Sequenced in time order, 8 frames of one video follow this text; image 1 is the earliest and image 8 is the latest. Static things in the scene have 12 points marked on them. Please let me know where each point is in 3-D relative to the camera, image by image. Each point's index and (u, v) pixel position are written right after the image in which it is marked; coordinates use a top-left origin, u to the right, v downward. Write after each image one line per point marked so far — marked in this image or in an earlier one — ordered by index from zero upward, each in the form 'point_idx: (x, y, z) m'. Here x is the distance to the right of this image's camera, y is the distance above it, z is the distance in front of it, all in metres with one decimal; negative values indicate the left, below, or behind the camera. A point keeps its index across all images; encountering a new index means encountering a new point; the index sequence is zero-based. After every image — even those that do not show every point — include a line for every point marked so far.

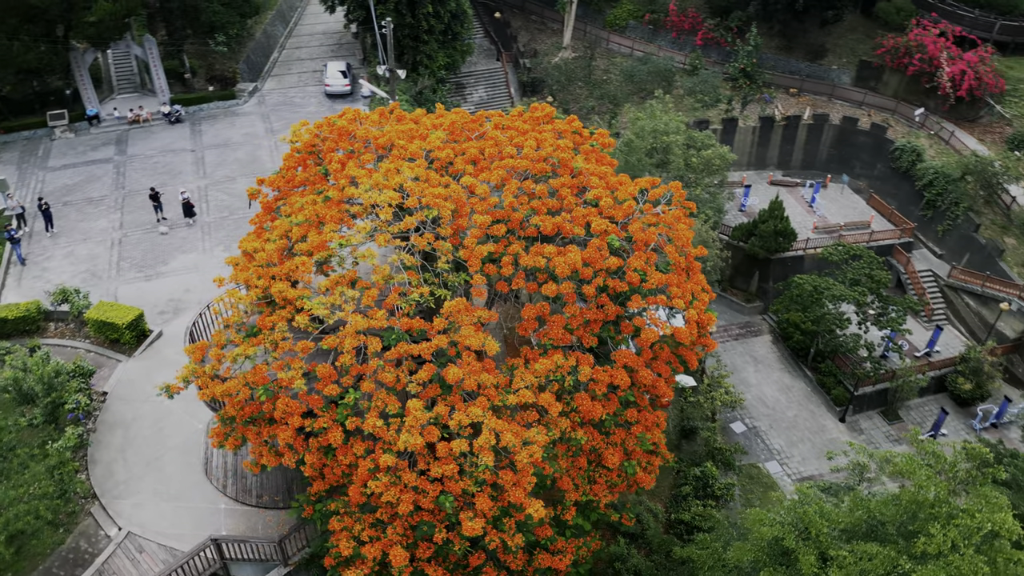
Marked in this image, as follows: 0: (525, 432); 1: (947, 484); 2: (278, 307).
0: (+0.2, -1.9, +9.6) m
1: (+5.4, -2.4, +9.1) m
2: (-3.3, -0.3, +10.5) m
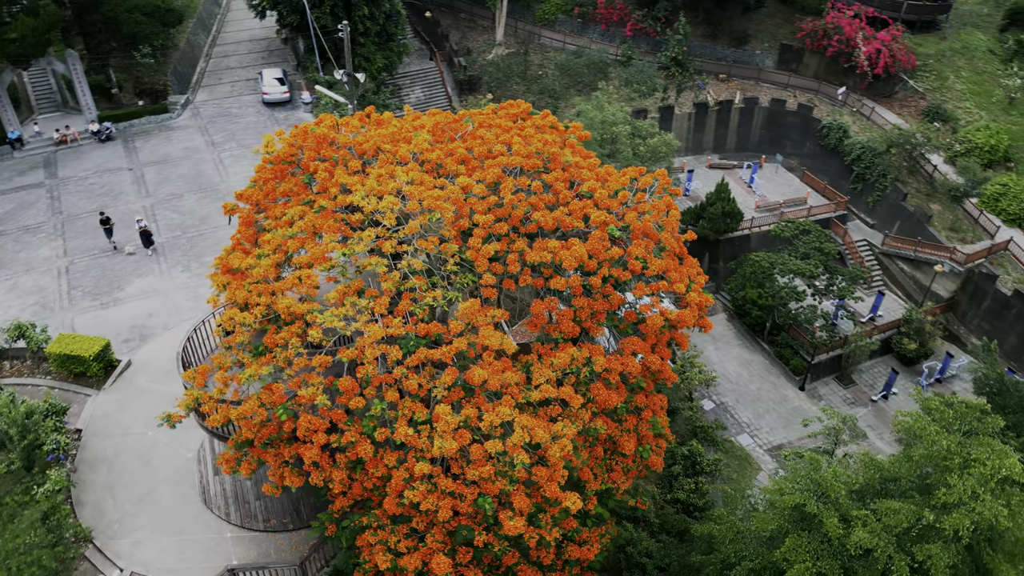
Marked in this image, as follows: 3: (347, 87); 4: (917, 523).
0: (+0.5, -1.8, +9.6) m
1: (+5.8, -1.9, +9.7) m
2: (-3.2, -0.5, +10.2) m
3: (-4.1, +5.1, +18.6) m
4: (+5.0, -2.9, +9.1) m
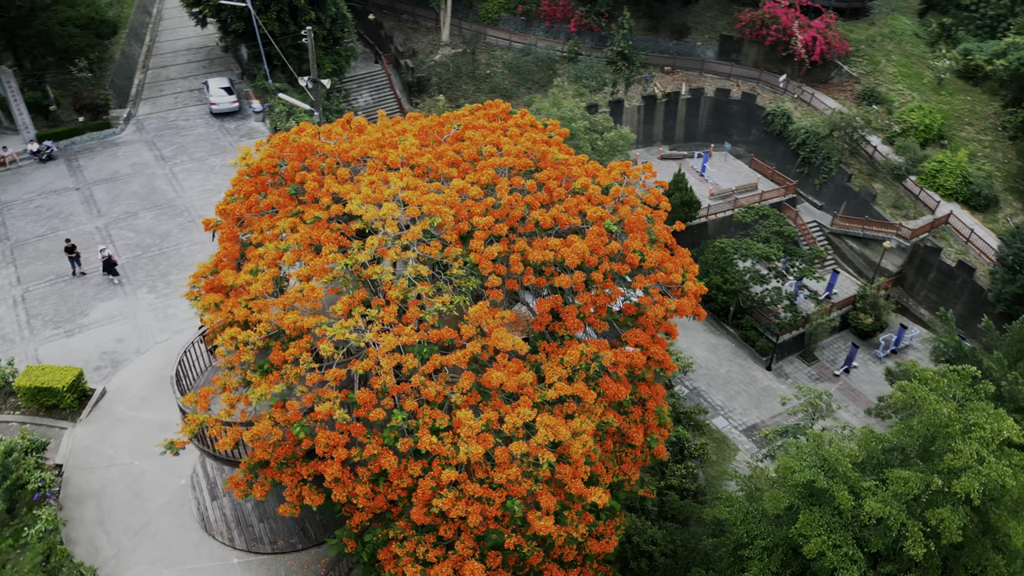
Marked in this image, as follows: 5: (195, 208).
0: (+0.8, -1.8, +9.7) m
1: (+6.0, -1.6, +10.1) m
2: (-3.0, -0.7, +9.9) m
3: (-5.0, +4.8, +18.2) m
4: (+5.3, -2.6, +9.5) m
5: (-8.4, +2.1, +19.6) m
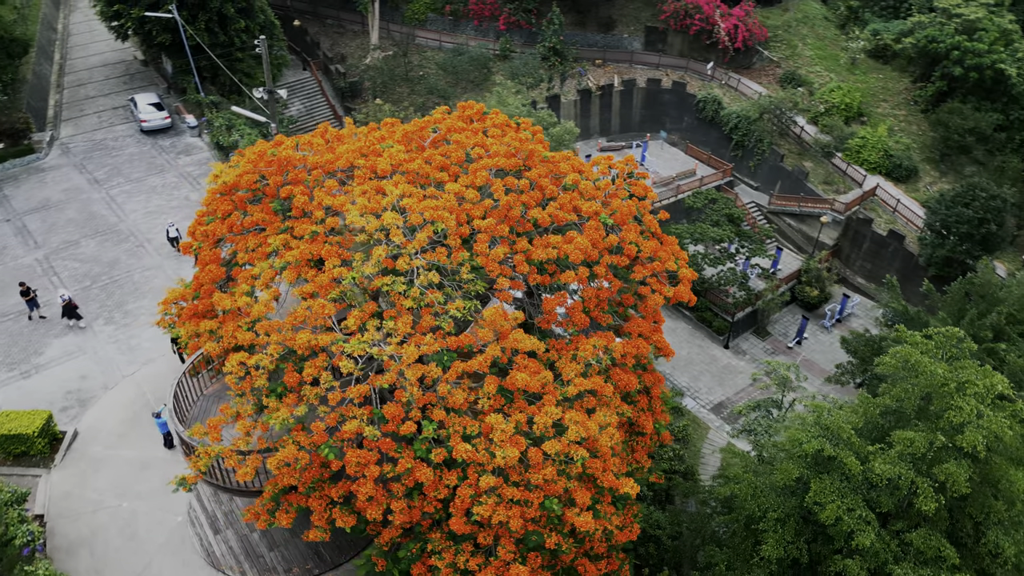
0: (+1.1, -1.7, +9.8) m
1: (+6.2, -1.1, +10.8) m
2: (-2.8, -0.9, +9.6) m
3: (-6.0, +4.3, +17.6) m
4: (+5.7, -2.2, +10.1) m
5: (-9.3, +1.4, +18.6) m
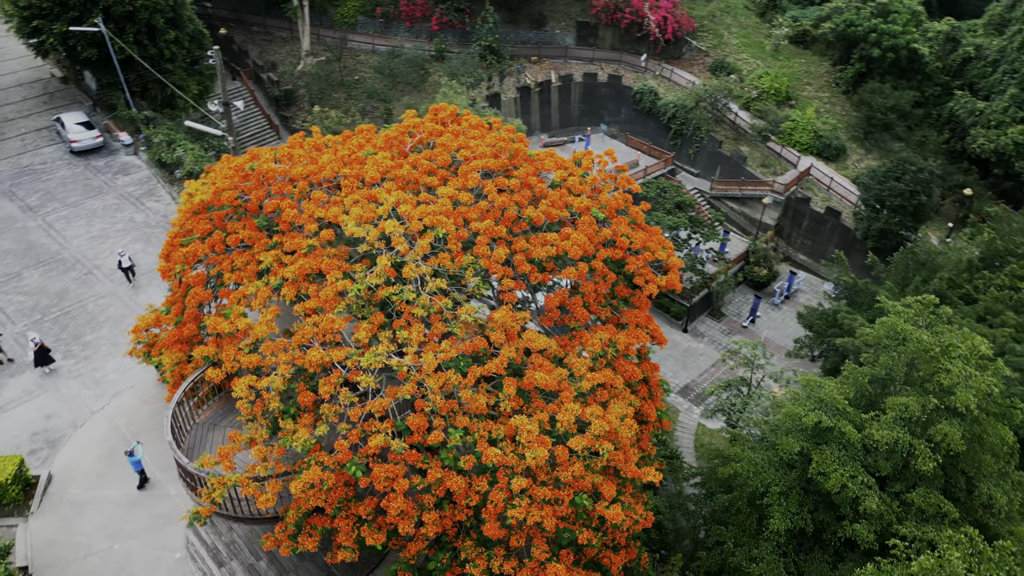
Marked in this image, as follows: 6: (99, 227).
0: (+1.3, -1.6, +9.9) m
1: (+6.3, -0.6, +11.3) m
2: (-2.5, -1.1, +9.3) m
3: (-6.9, +3.9, +16.9) m
4: (+5.9, -1.7, +10.6) m
5: (-10.1, +0.7, +17.7) m
6: (-10.5, +1.6, +18.8) m
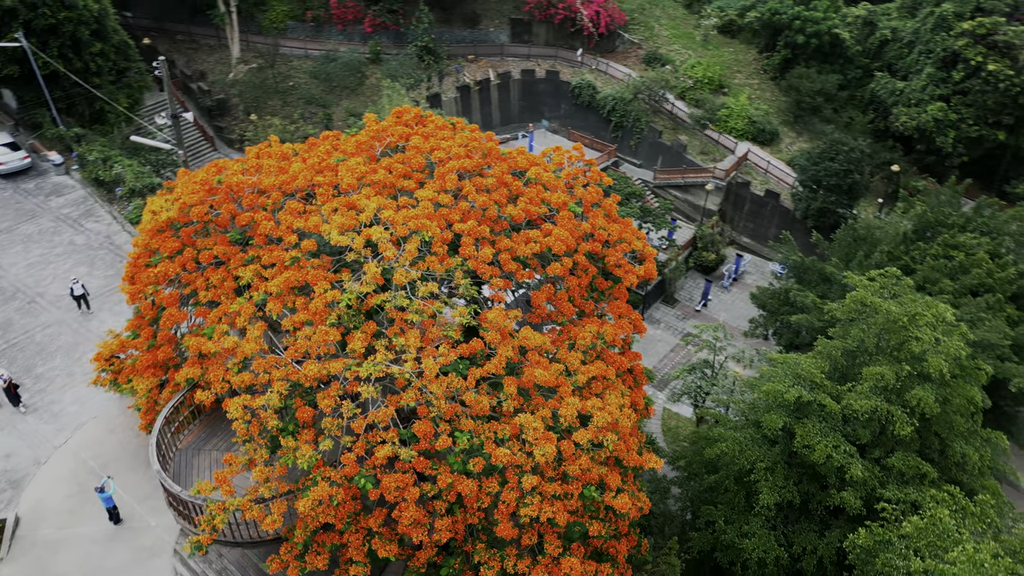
0: (+1.3, -1.5, +10.0) m
1: (+6.0, -0.2, +11.9) m
2: (-2.5, -1.3, +9.1) m
3: (-7.9, +3.4, +16.3) m
4: (+5.8, -1.3, +11.1) m
5: (-10.9, 0.0, +16.7) m
6: (-11.4, +0.9, +17.8) m
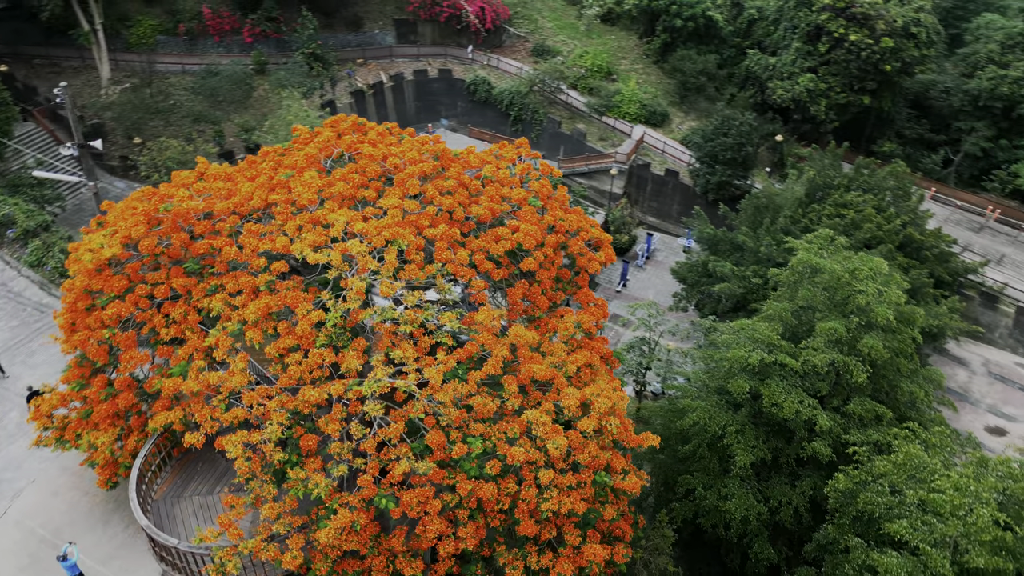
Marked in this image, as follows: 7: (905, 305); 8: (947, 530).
0: (+1.2, -1.4, +10.2) m
1: (+5.4, +0.5, +12.8) m
2: (-2.4, -1.6, +8.7) m
3: (-9.3, +2.5, +15.0) m
4: (+5.4, -0.7, +12.0) m
5: (-12.0, -1.2, +15.0) m
6: (-12.7, -0.5, +16.0) m
7: (+6.6, -0.3, +12.6) m
8: (+5.3, -3.0, +9.0) m
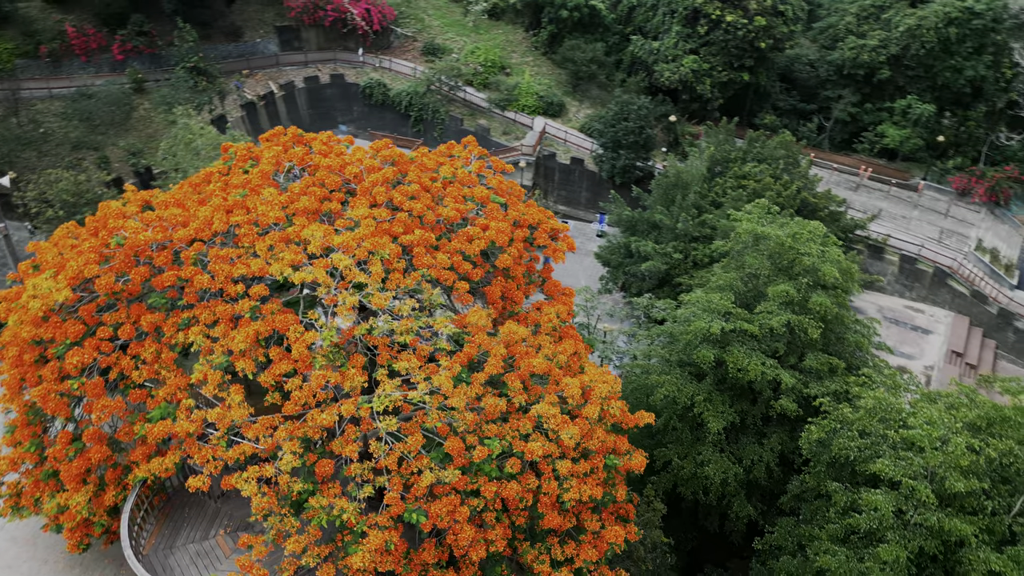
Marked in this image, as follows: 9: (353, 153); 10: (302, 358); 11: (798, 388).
0: (+1.1, -1.2, +10.4) m
1: (+4.7, +1.1, +13.5) m
2: (-2.2, -1.8, +8.4) m
3: (-10.4, +1.4, +13.5) m
4: (+4.9, 0.0, +12.8) m
5: (-12.6, -2.5, +13.1) m
6: (-13.5, -1.9, +14.0) m
7: (+5.9, +0.5, +13.5) m
8: (+5.5, -2.3, +9.9) m
9: (-2.5, +2.1, +11.5) m
10: (-2.5, -0.8, +8.7) m
11: (+4.8, -1.7, +12.5) m
